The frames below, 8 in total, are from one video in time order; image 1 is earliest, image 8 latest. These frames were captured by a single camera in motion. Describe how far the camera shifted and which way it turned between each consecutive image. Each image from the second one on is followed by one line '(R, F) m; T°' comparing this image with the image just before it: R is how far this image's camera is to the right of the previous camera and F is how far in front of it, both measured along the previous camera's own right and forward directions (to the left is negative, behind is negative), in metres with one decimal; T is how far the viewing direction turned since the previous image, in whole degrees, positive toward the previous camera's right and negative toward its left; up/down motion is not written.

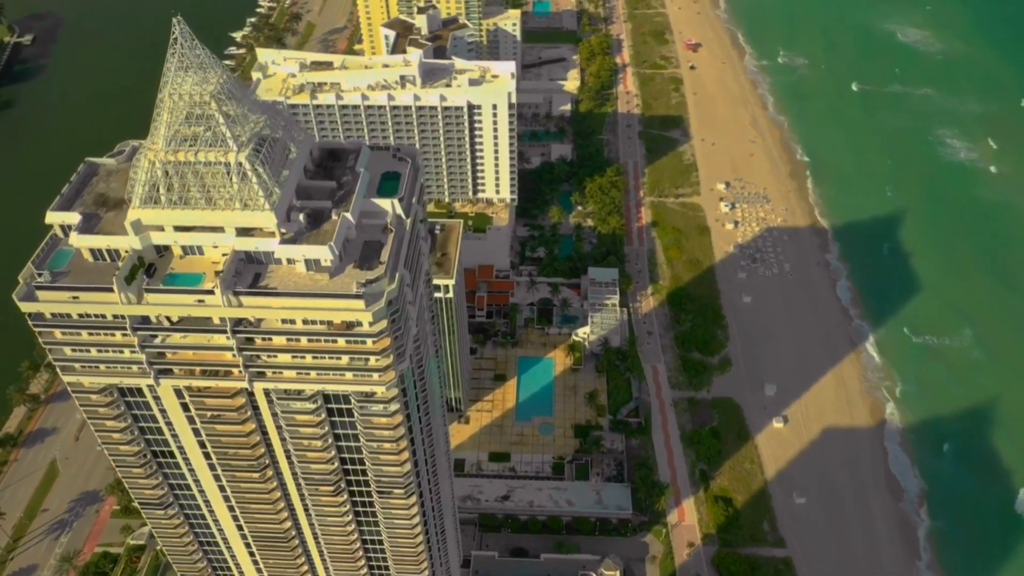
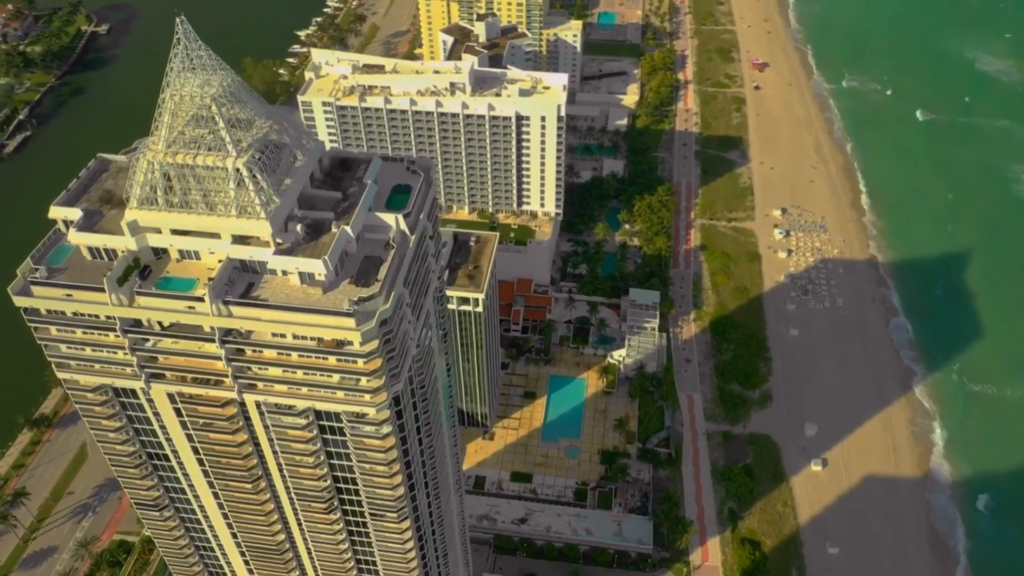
(+3.7, +3.0) m; -4°
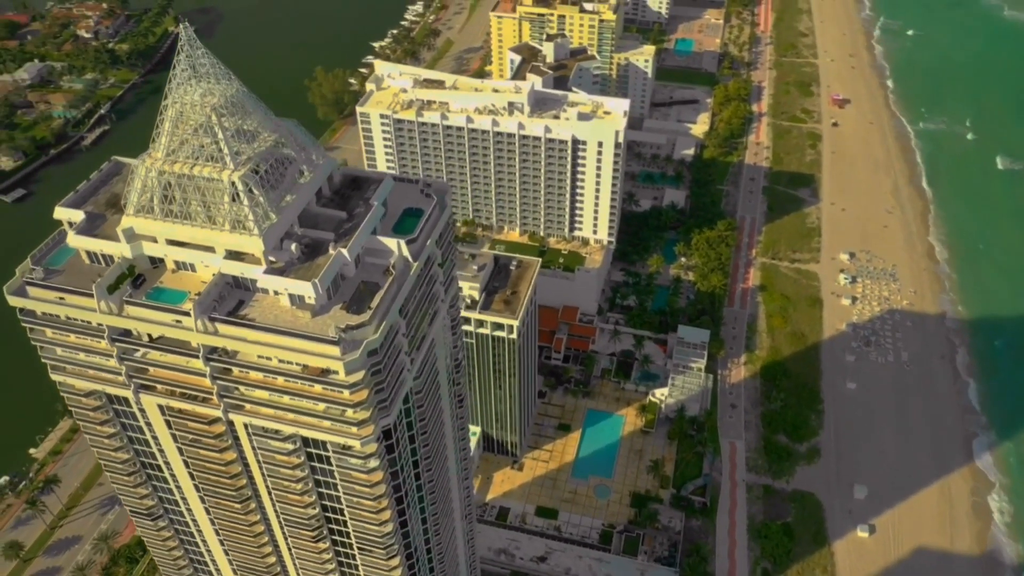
(+4.2, +3.5) m; -5°
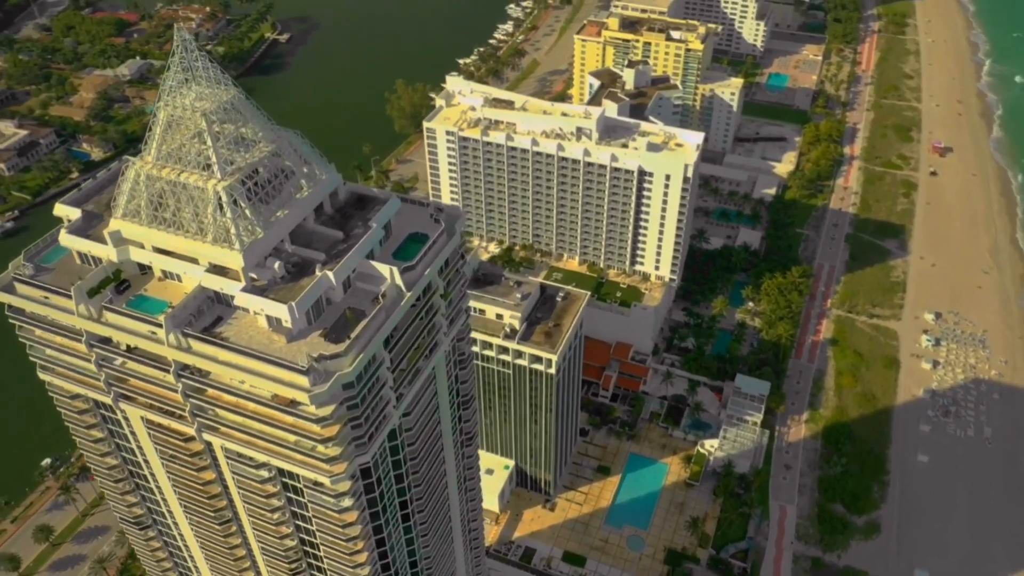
(+5.0, +4.7) m; -6°
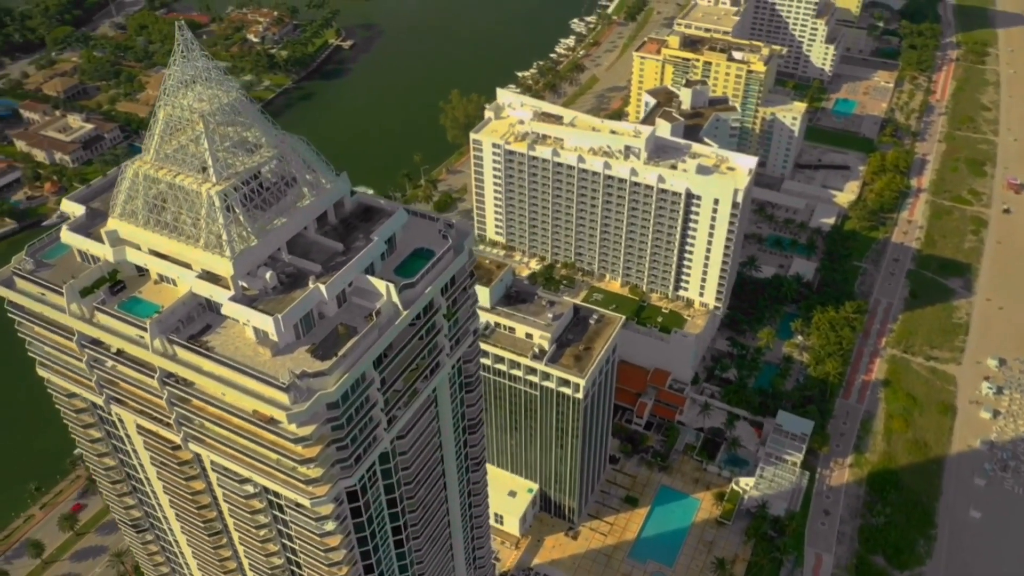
(+3.2, +2.9) m; -4°
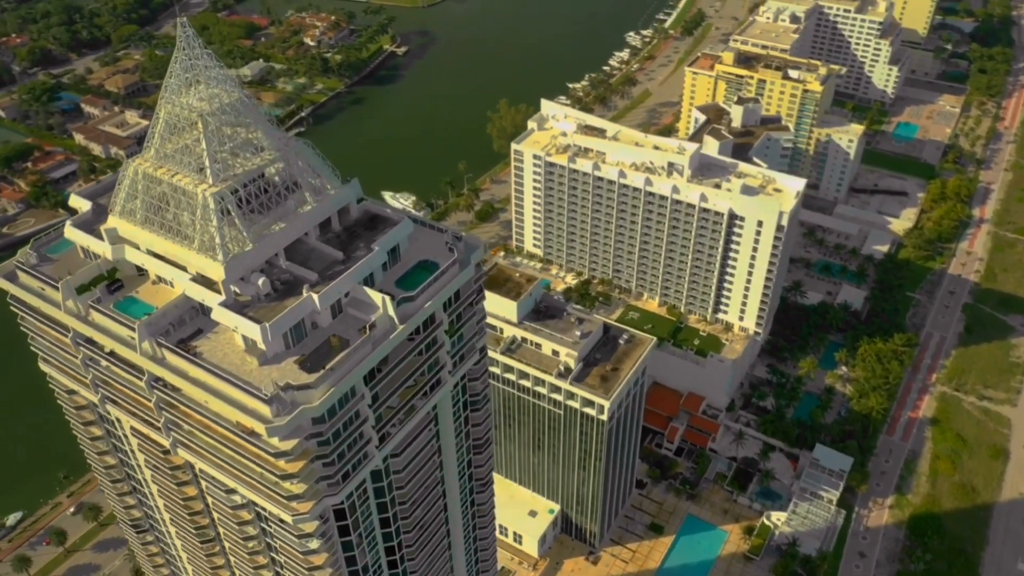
(+2.7, +2.3) m; -4°
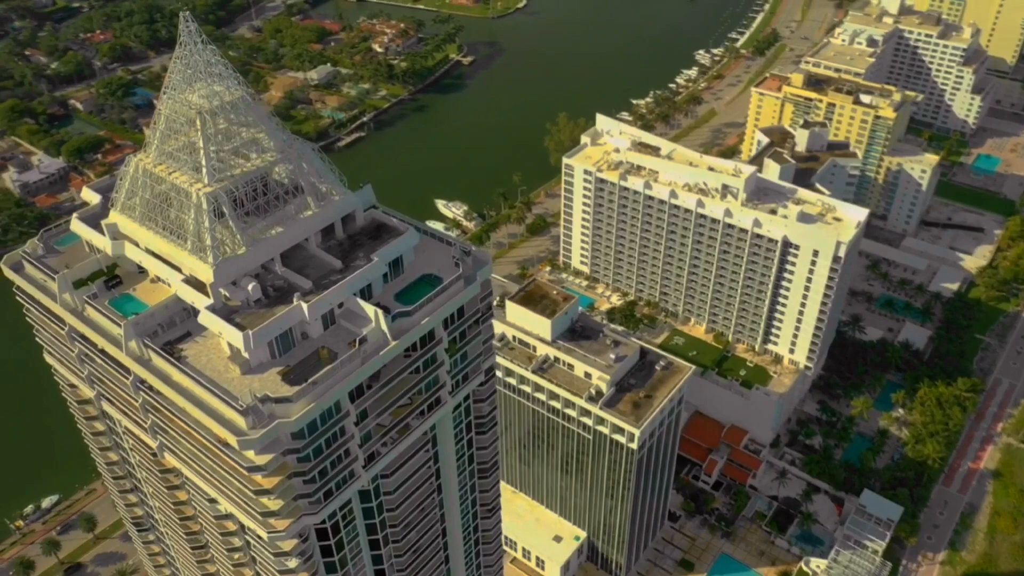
(+3.3, +2.7) m; -4°
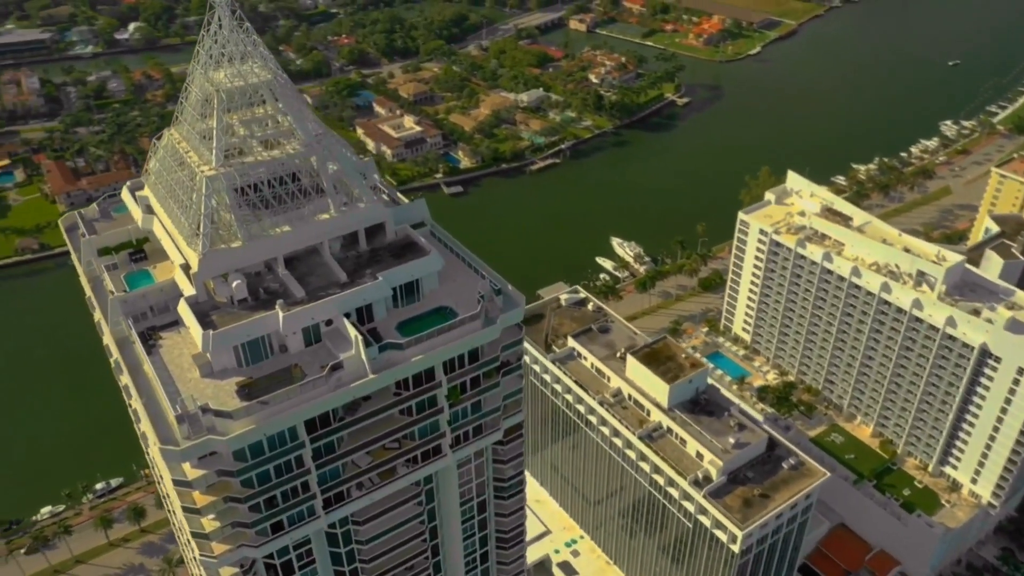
(+8.8, +8.1) m; -15°
